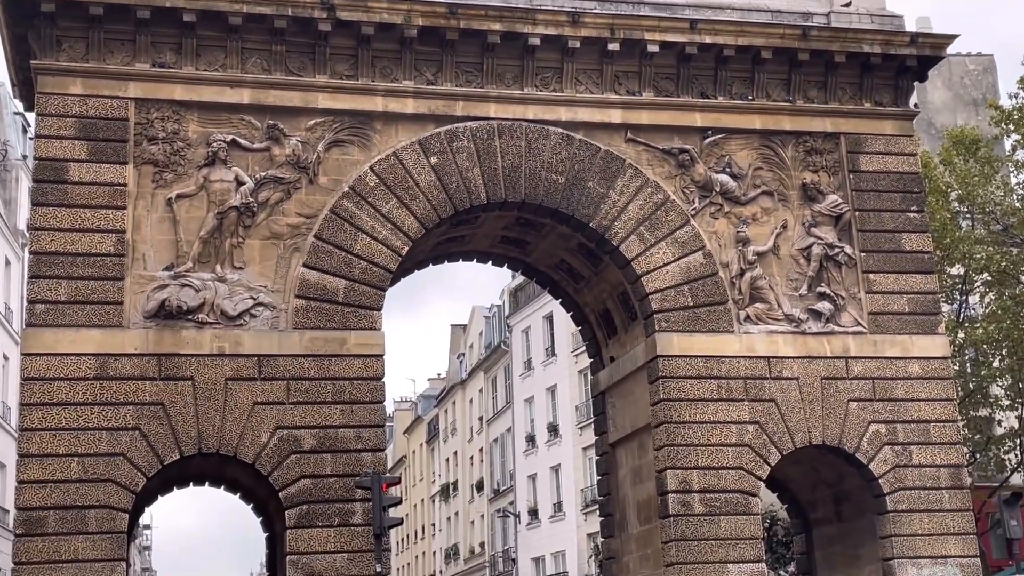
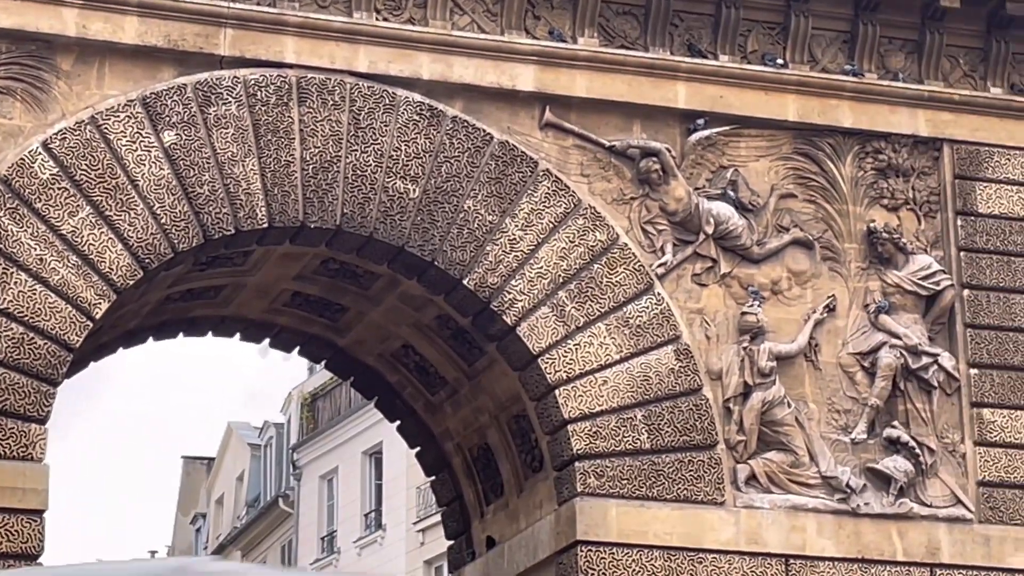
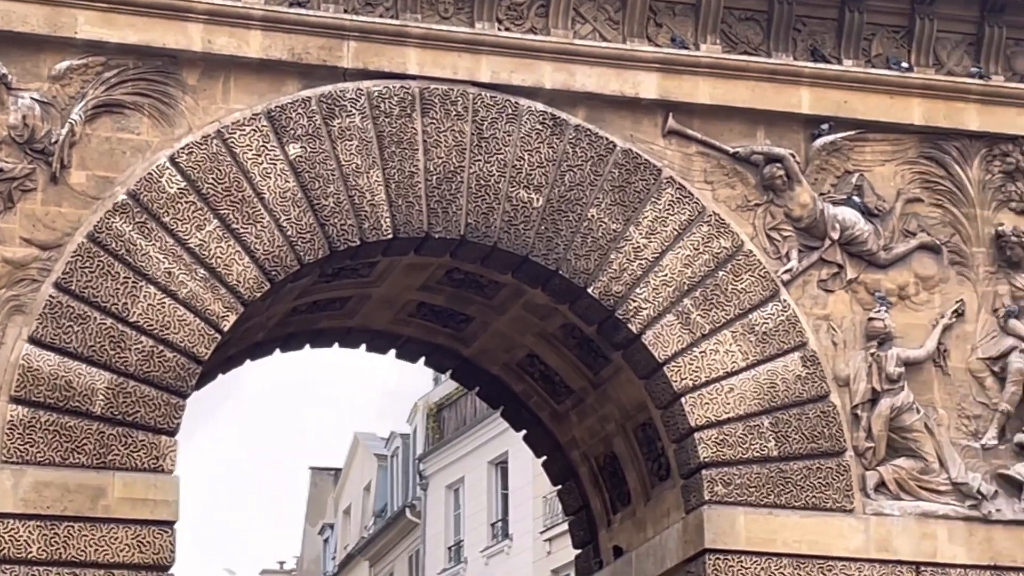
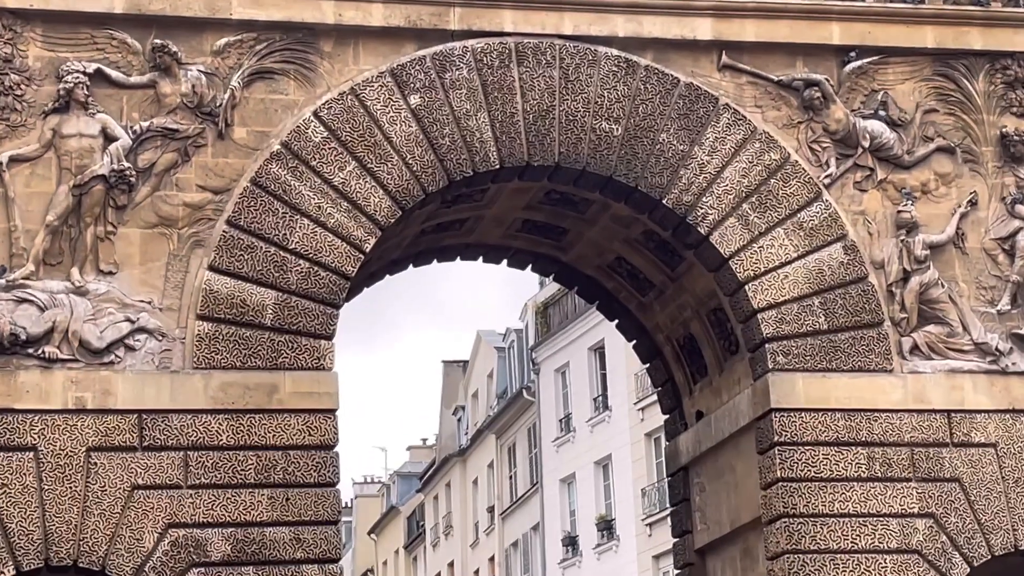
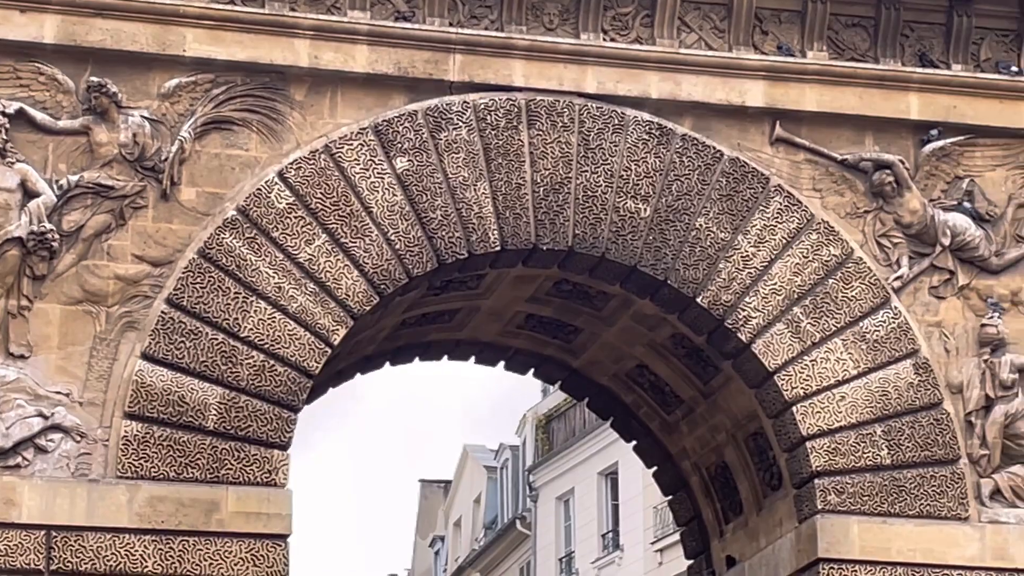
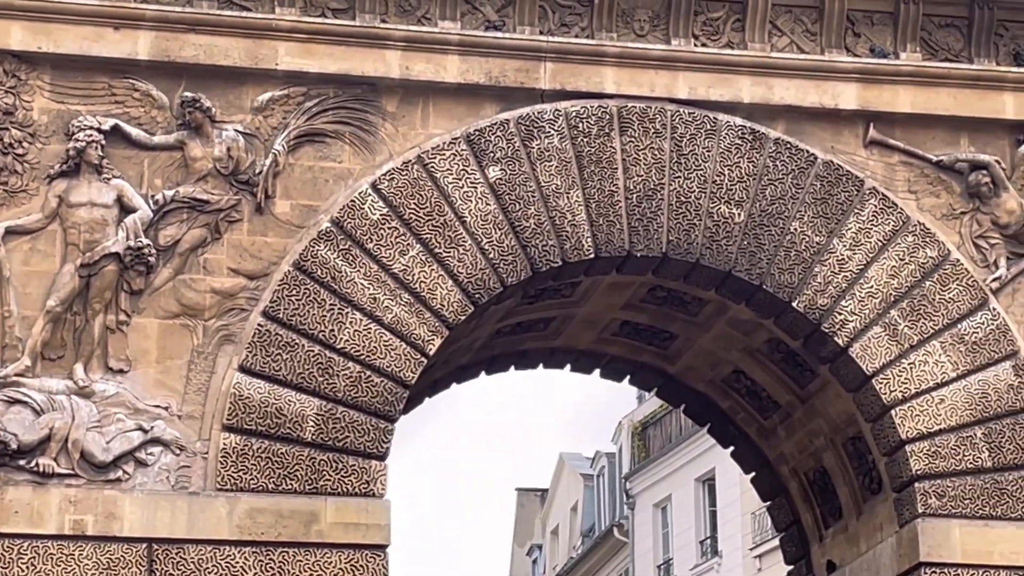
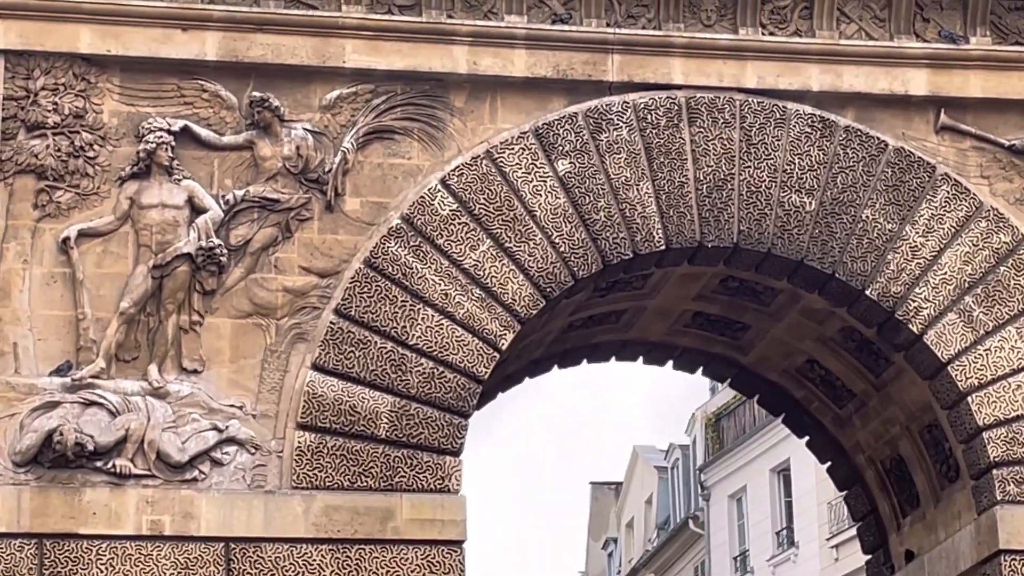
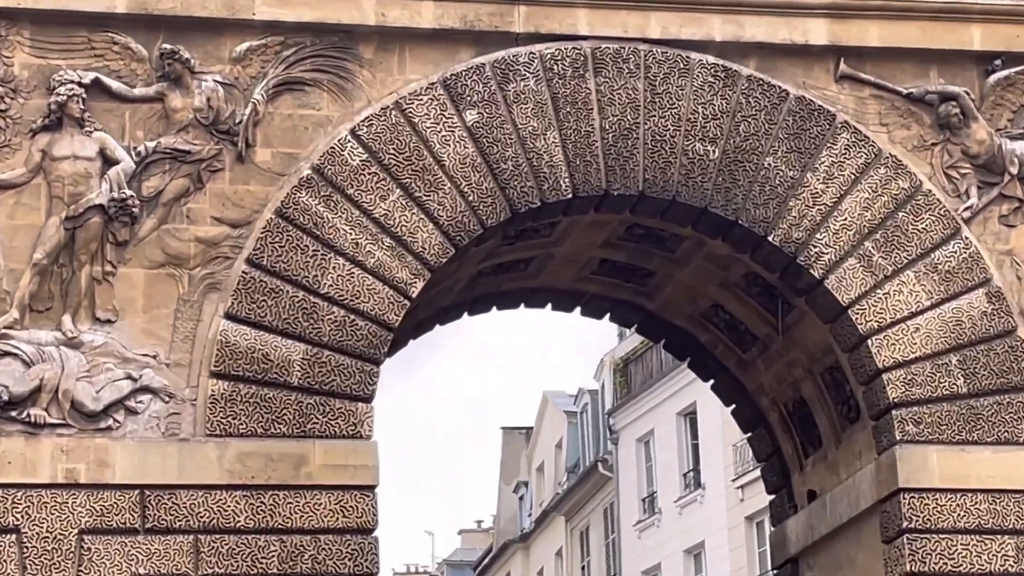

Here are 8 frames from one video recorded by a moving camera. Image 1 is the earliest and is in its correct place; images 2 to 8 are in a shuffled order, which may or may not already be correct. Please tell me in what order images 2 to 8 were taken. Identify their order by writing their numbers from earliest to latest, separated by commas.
4, 8, 7, 6, 5, 3, 2
